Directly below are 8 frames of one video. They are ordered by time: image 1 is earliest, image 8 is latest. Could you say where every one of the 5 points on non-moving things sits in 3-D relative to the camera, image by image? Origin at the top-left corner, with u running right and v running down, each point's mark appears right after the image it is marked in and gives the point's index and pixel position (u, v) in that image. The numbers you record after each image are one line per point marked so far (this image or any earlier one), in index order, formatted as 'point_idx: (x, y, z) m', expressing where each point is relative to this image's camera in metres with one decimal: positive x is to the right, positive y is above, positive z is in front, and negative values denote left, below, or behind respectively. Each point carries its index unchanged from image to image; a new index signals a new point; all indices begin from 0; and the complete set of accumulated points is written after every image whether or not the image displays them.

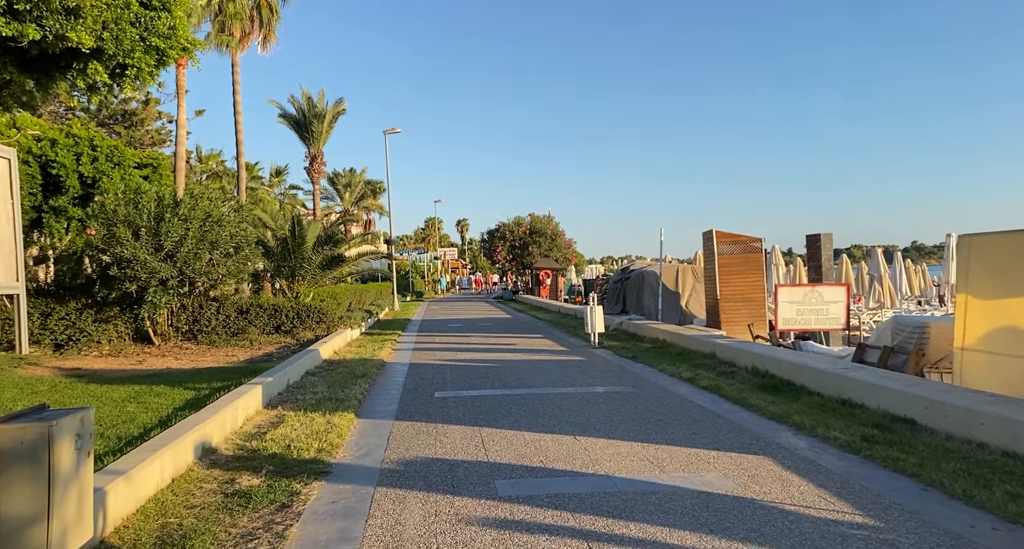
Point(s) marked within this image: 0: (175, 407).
0: (-3.4, -1.3, +6.6) m
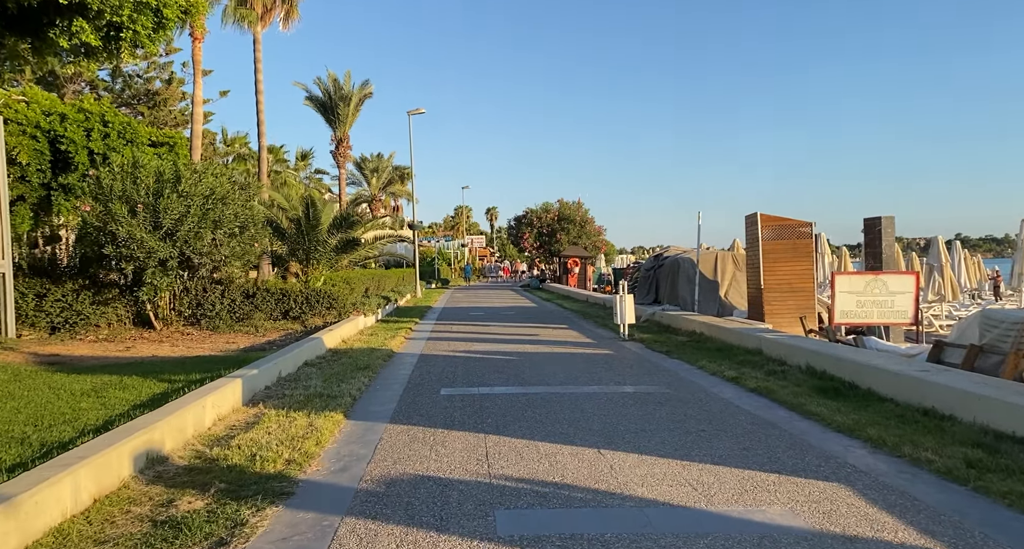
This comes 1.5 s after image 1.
0: (-3.3, -1.1, +5.7) m
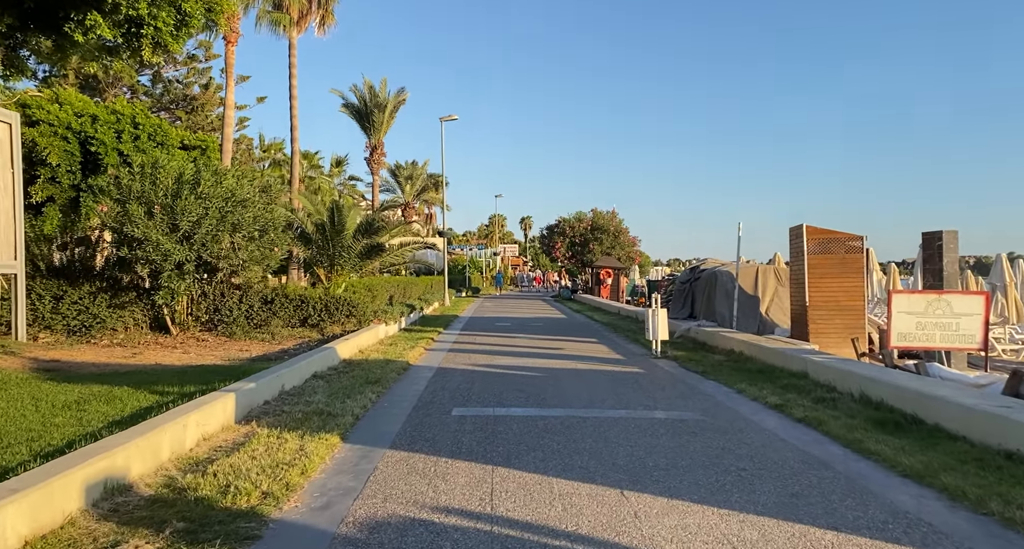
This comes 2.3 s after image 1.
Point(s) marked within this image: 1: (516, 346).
0: (-3.2, -1.1, +5.2) m
1: (+0.1, -1.4, +13.0) m
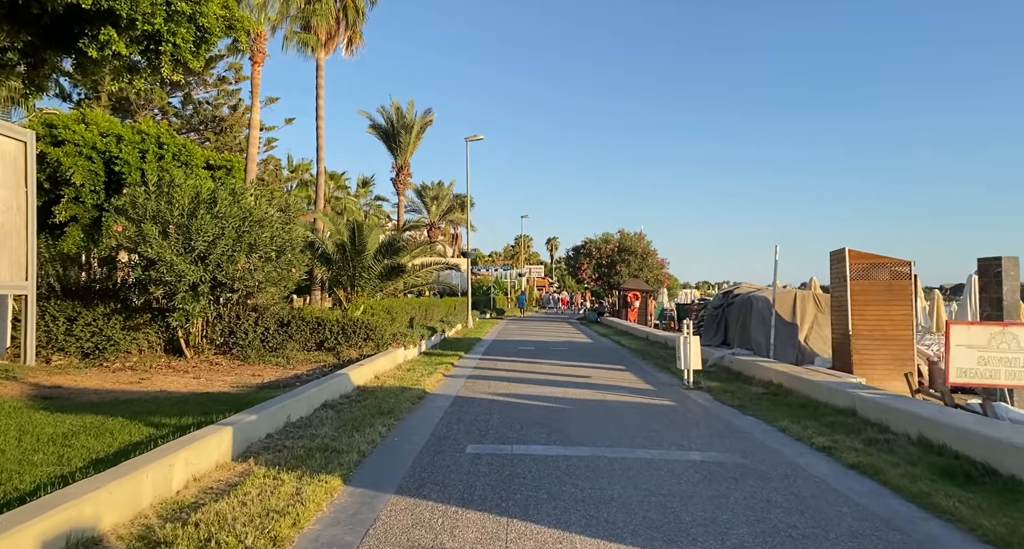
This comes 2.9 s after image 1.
0: (-3.0, -1.3, +4.8) m
1: (+0.5, -1.9, +12.4) m
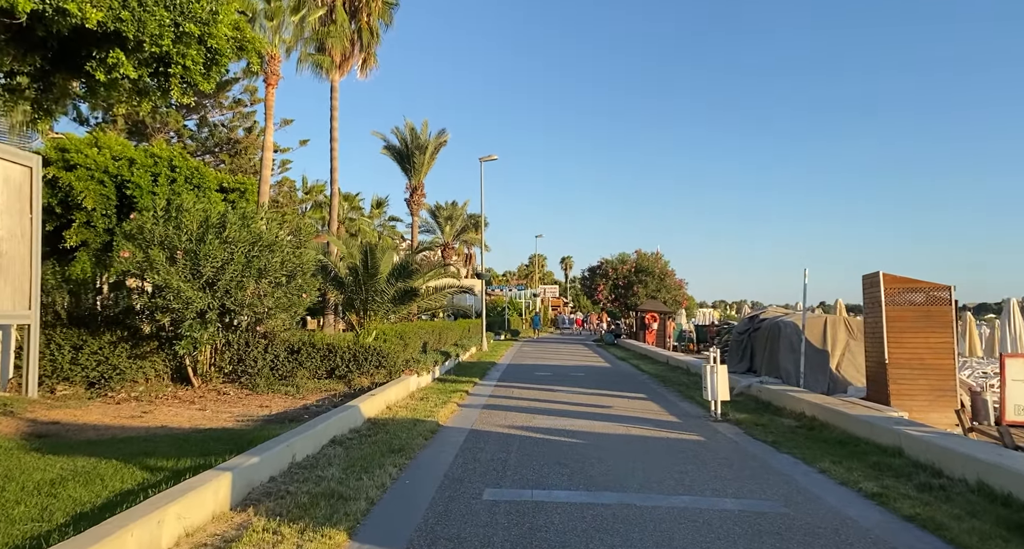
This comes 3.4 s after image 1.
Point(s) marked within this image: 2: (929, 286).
0: (-2.9, -1.6, +4.4) m
1: (+0.8, -2.3, +11.9) m
2: (+6.7, -0.2, +10.6) m
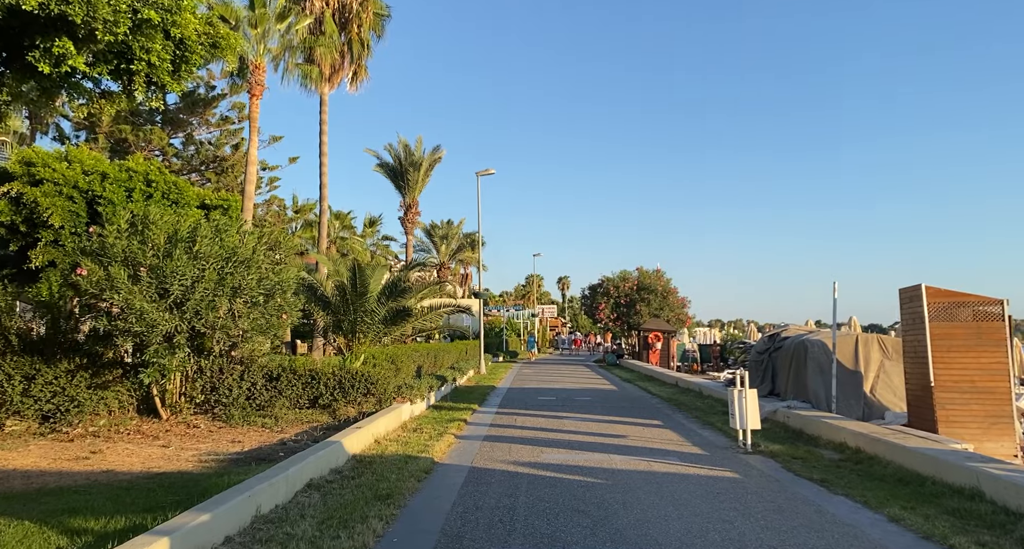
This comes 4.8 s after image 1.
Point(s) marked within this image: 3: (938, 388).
0: (-2.8, -1.6, +3.3) m
1: (+0.9, -2.6, +10.8) m
2: (+6.7, -0.3, +9.5) m
3: (+6.0, -1.6, +9.3) m
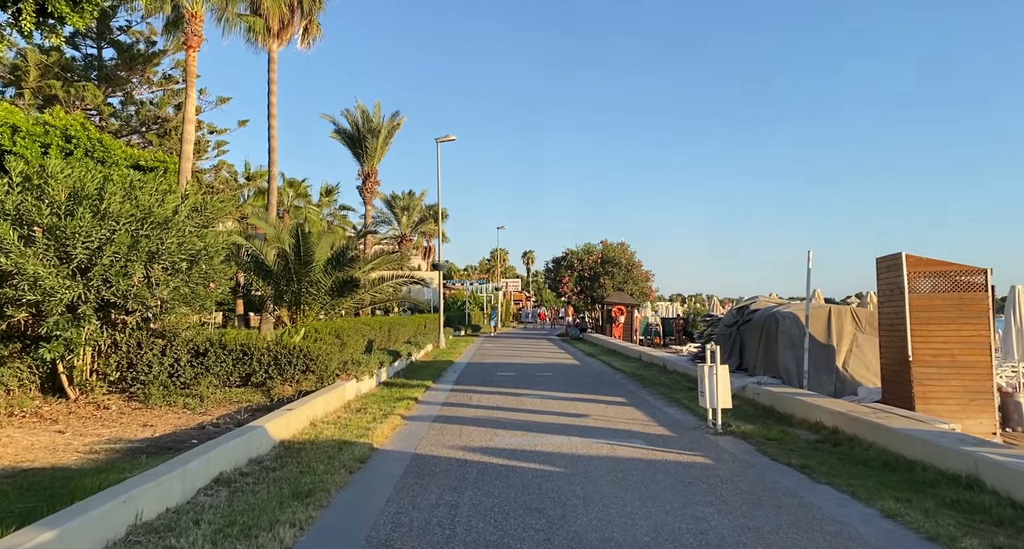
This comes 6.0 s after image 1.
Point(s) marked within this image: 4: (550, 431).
0: (-3.1, -1.4, +2.2) m
1: (+0.2, -2.1, +10.0) m
2: (+6.1, +0.1, +8.9) m
3: (+5.4, -1.2, +8.7) m
4: (+0.5, -2.0, +8.4) m
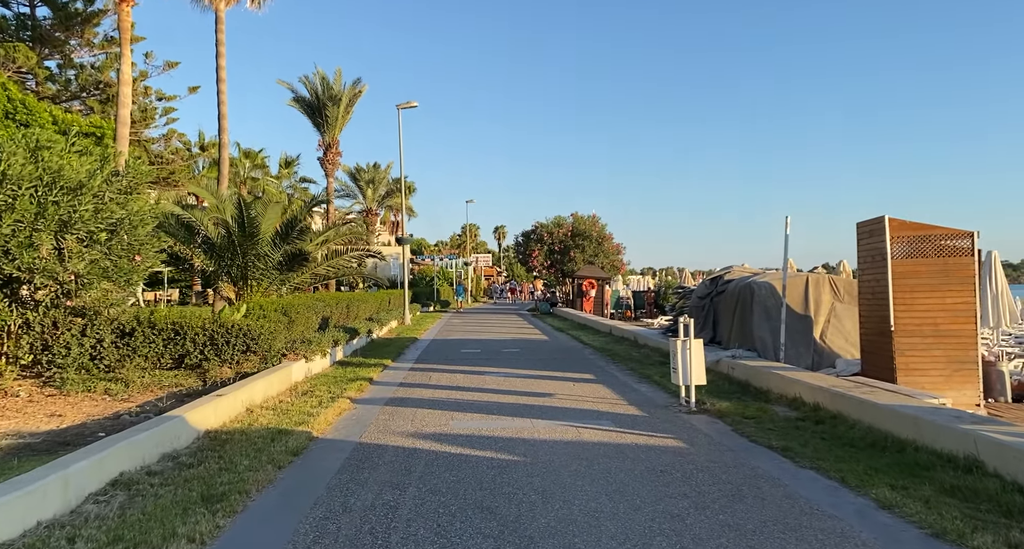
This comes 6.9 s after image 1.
0: (-3.3, -1.3, +1.4) m
1: (-0.4, -1.6, +9.3) m
2: (+5.6, +0.5, +8.4) m
3: (+4.9, -0.7, +8.3) m
4: (0.0, -1.6, +7.8) m
